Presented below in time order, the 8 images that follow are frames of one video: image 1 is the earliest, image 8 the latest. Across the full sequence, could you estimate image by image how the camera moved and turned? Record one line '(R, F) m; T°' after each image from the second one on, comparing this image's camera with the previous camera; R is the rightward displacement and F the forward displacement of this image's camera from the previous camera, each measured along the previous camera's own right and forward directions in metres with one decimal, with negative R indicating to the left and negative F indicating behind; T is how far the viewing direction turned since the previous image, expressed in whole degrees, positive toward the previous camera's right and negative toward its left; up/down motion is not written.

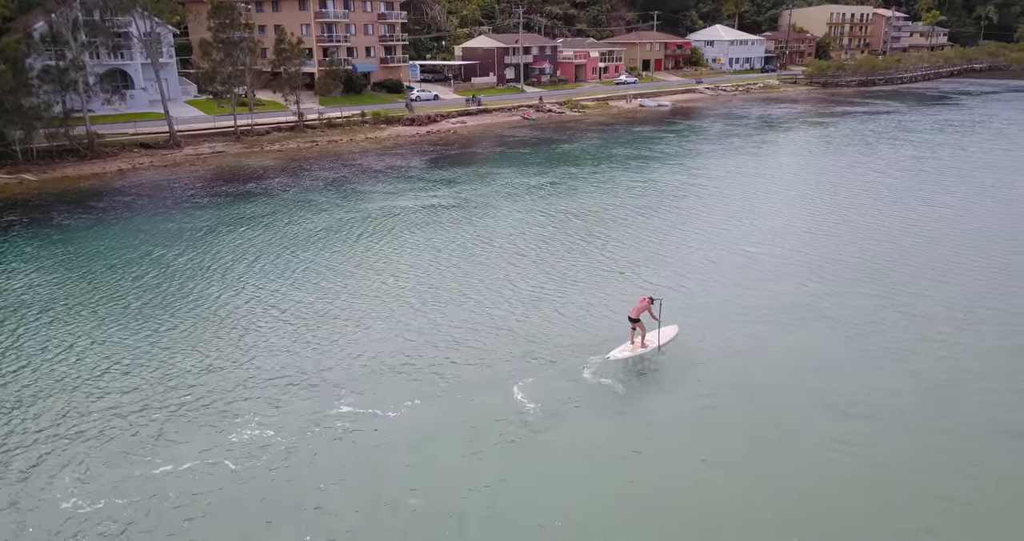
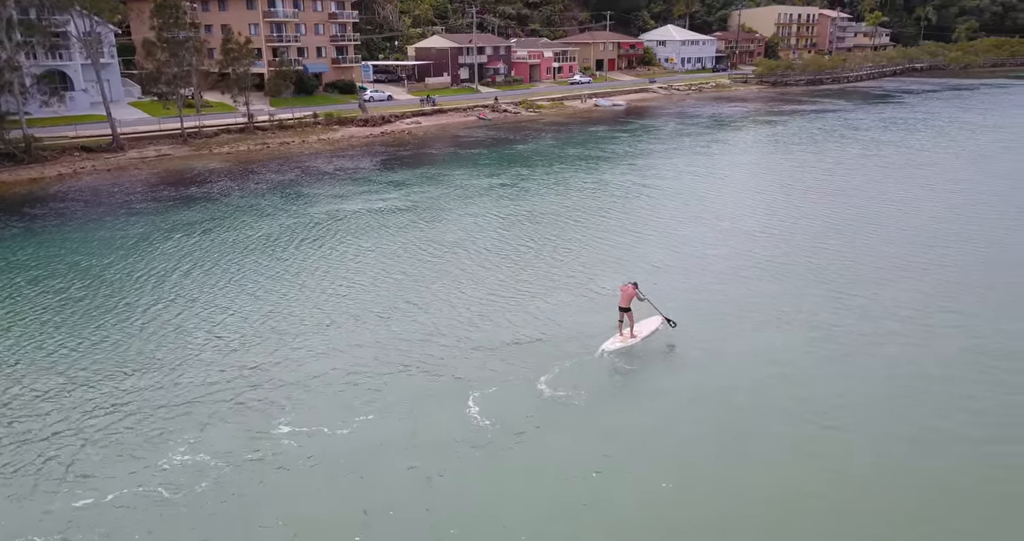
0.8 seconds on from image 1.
(0.0, +0.3) m; +3°
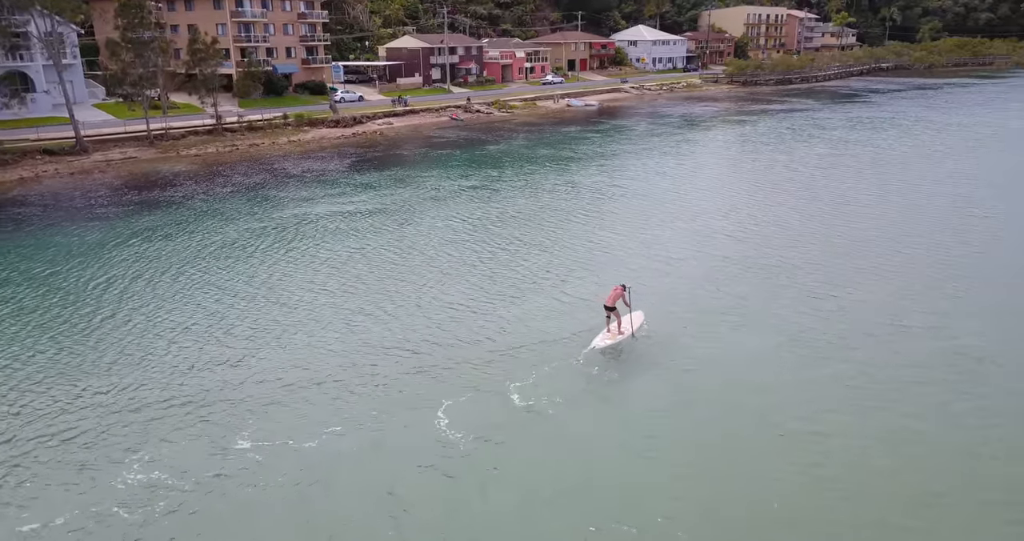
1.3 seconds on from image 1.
(0.0, +0.2) m; +2°
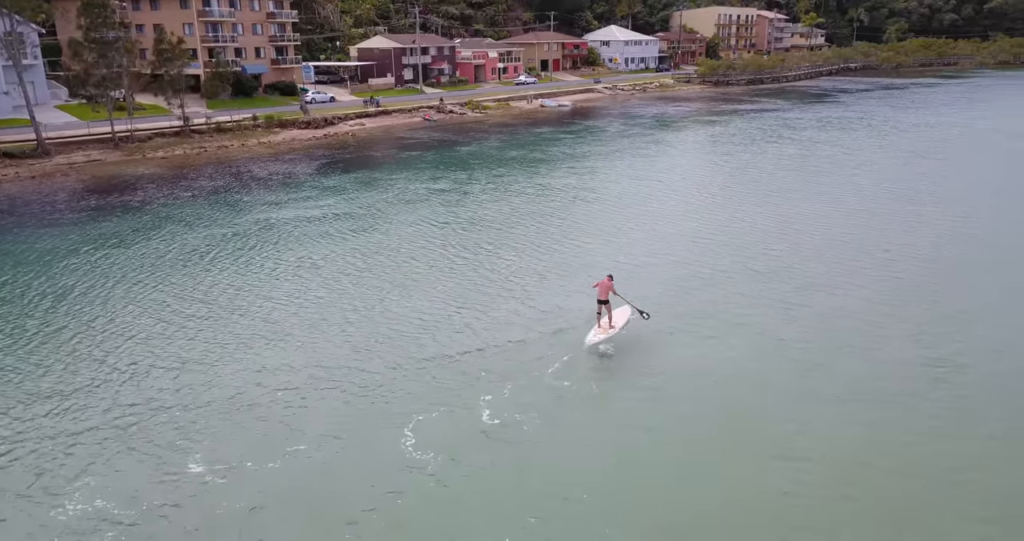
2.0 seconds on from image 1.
(0.0, +0.3) m; +2°
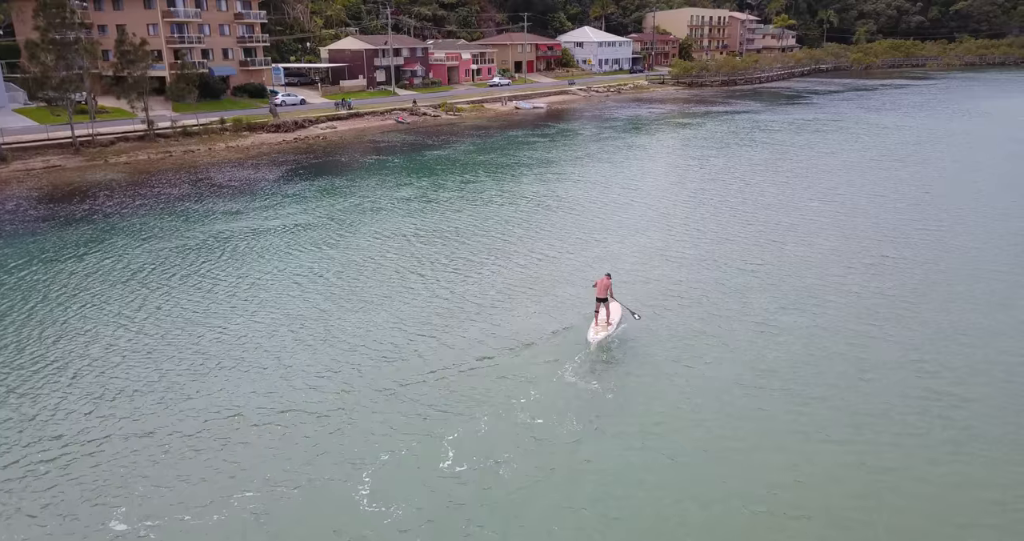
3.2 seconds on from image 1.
(-0.1, +0.8) m; +2°
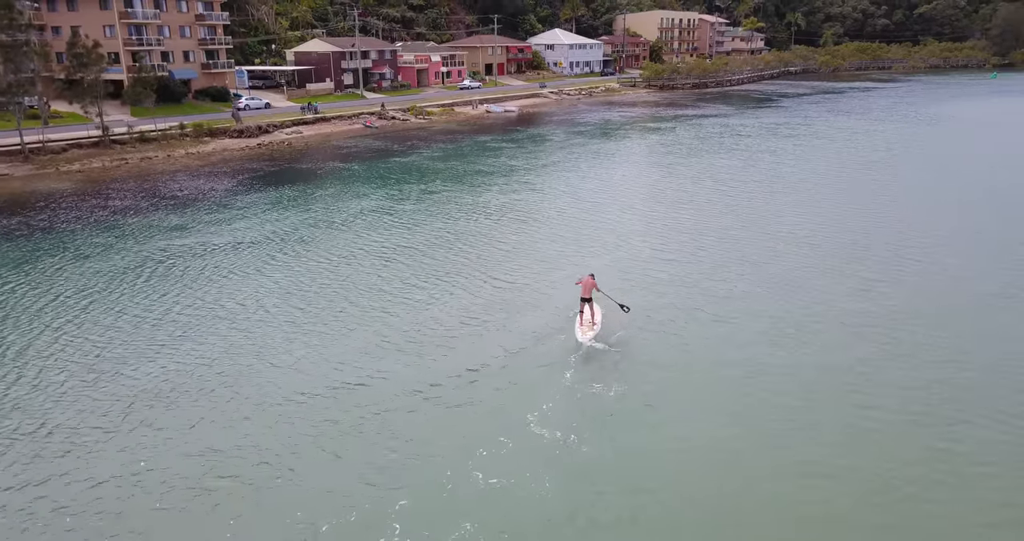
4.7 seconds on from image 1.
(0.0, +1.1) m; +2°
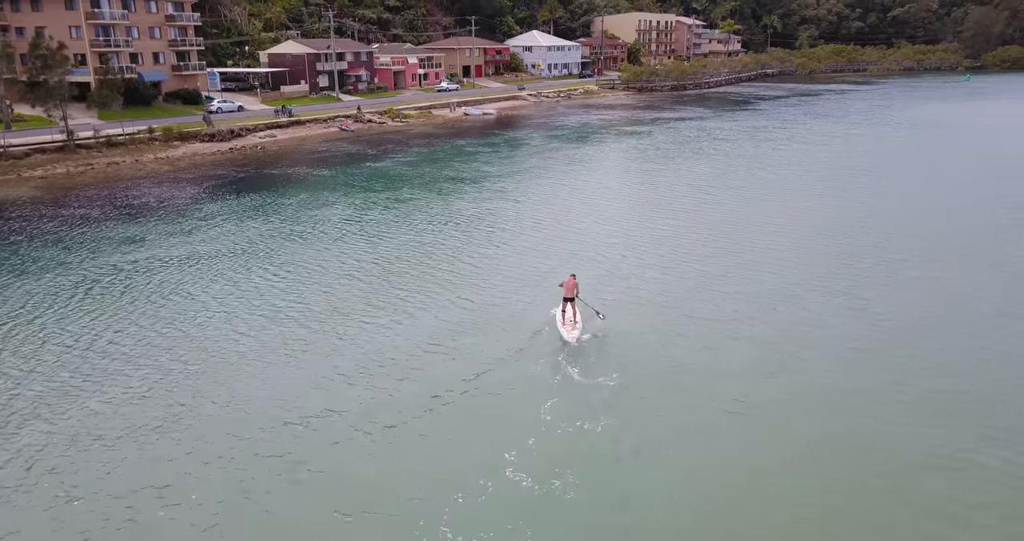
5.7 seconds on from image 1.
(-0.1, +0.8) m; +2°
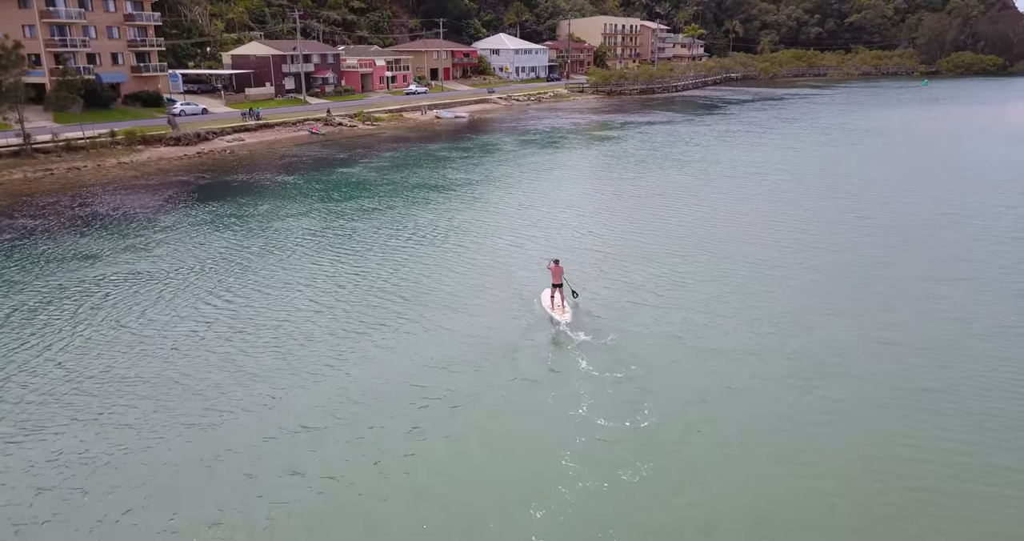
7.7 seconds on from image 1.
(-1.1, +0.9) m; +3°
